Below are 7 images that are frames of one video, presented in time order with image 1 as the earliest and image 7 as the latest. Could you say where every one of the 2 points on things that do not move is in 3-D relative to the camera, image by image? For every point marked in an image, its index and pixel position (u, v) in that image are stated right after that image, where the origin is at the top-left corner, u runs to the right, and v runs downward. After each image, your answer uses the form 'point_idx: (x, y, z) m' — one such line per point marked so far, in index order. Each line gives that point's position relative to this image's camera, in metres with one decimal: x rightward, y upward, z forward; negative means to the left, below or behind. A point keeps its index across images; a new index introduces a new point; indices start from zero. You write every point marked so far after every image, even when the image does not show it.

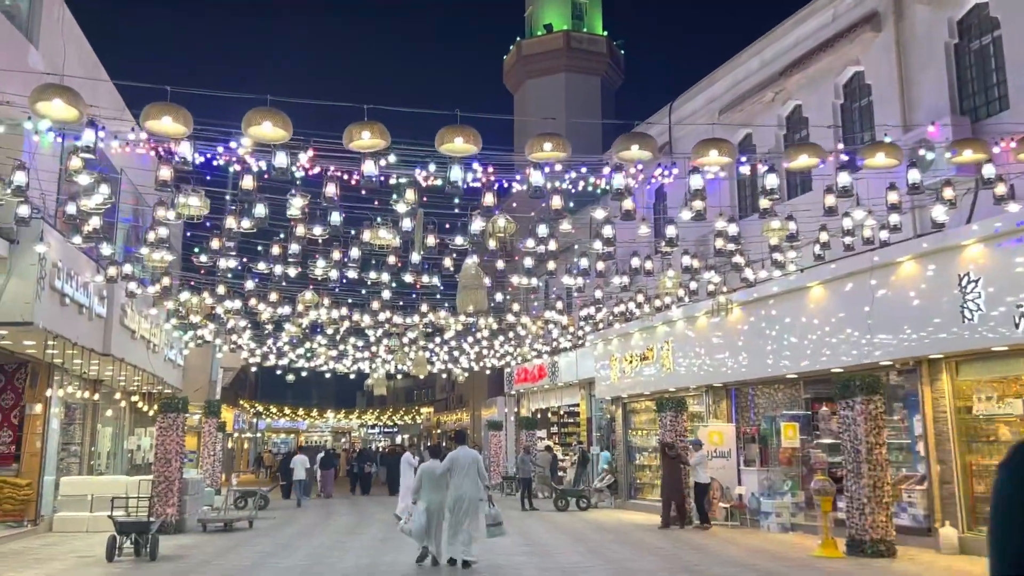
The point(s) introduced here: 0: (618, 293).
0: (+2.3, -0.1, +18.8) m
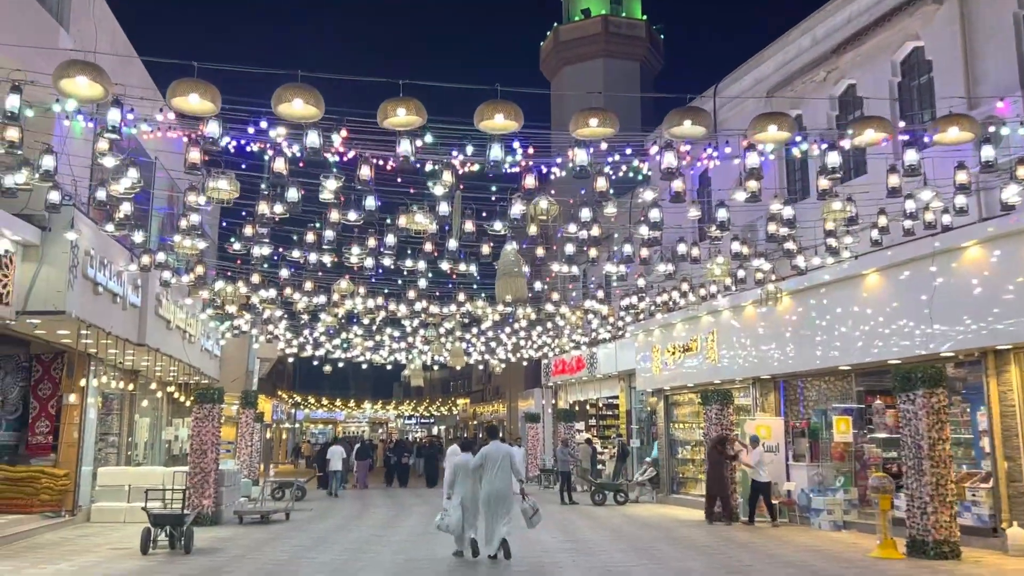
0: (+3.2, +0.1, +18.2) m
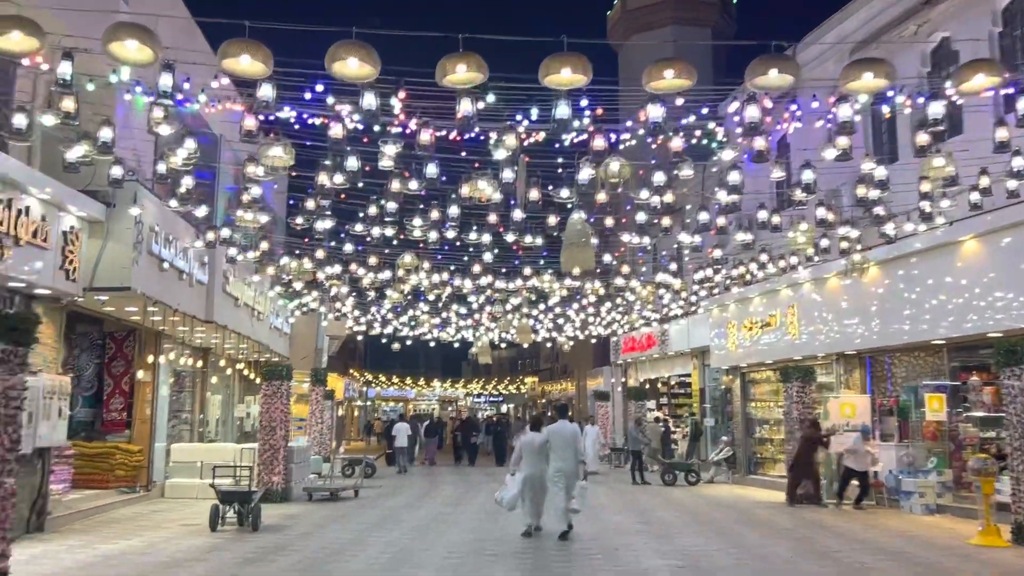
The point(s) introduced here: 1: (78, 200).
0: (+4.6, +0.7, +17.4) m
1: (-5.5, +1.1, +10.7) m
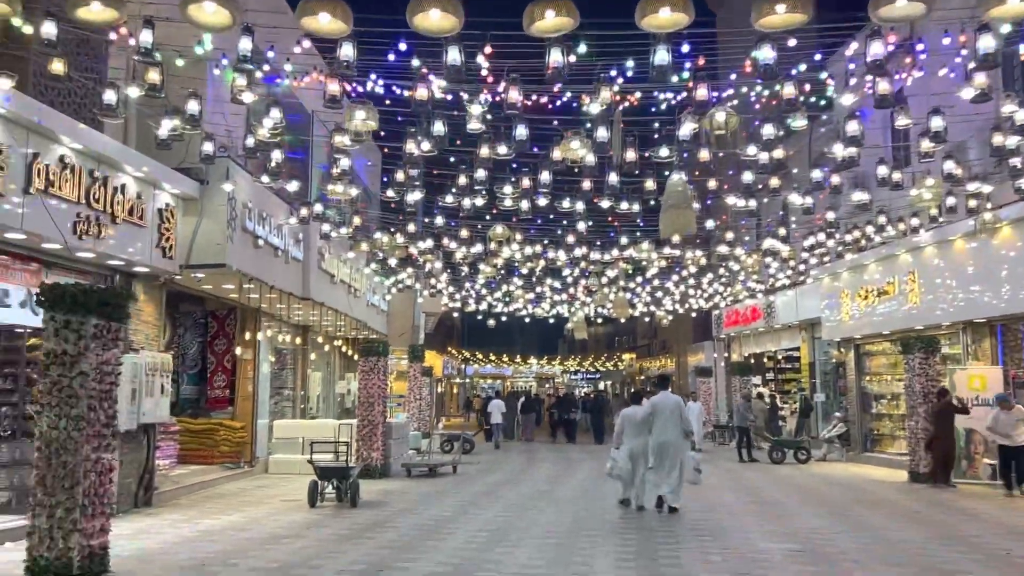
0: (+6.4, +1.4, +16.3) m
1: (-4.3, +1.4, +10.8) m
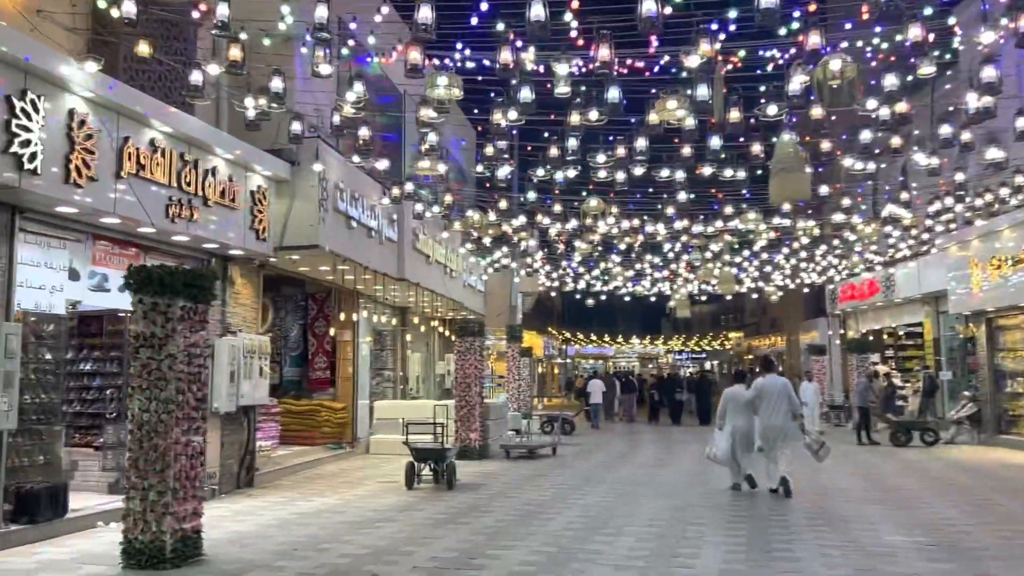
0: (+8.2, +1.9, +14.9) m
1: (-3.1, +1.6, +10.7) m
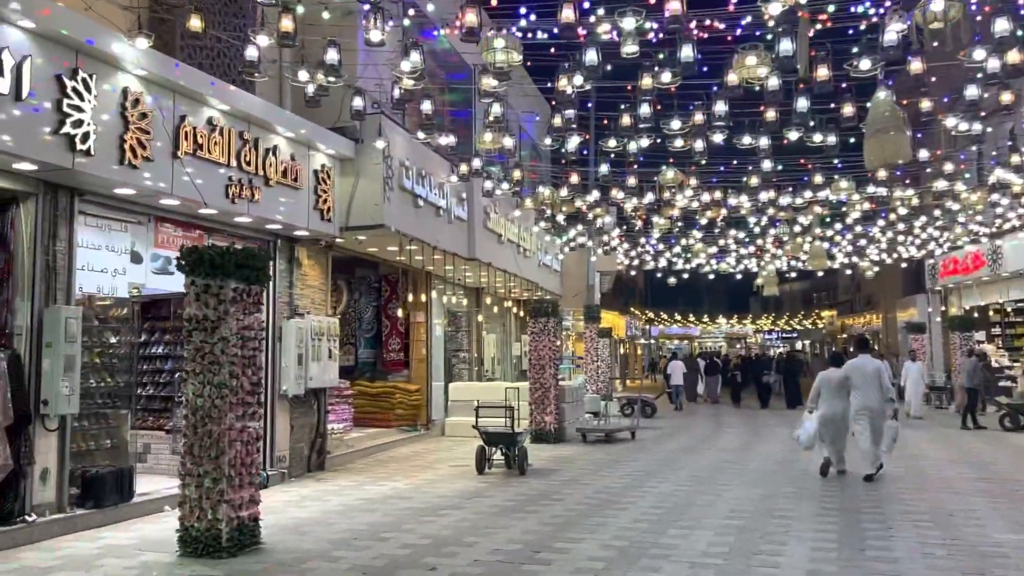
0: (+9.4, +2.4, +13.6) m
1: (-2.3, +1.9, +10.5) m
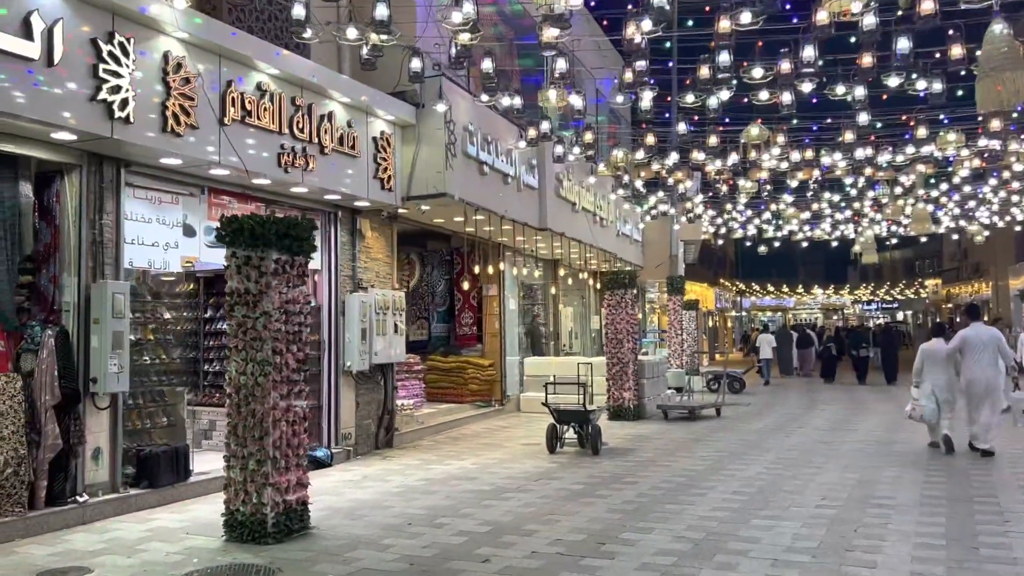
0: (+10.4, +2.9, +11.9) m
1: (-1.5, +2.2, +10.0) m
